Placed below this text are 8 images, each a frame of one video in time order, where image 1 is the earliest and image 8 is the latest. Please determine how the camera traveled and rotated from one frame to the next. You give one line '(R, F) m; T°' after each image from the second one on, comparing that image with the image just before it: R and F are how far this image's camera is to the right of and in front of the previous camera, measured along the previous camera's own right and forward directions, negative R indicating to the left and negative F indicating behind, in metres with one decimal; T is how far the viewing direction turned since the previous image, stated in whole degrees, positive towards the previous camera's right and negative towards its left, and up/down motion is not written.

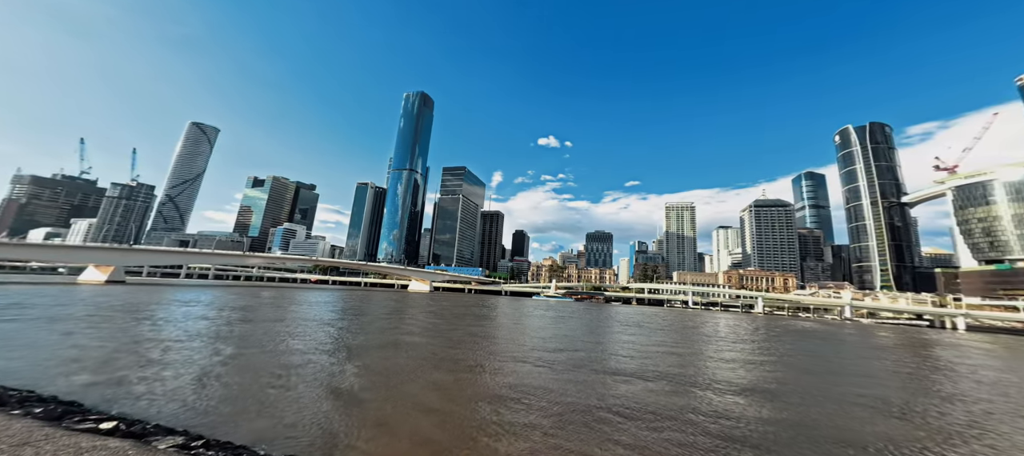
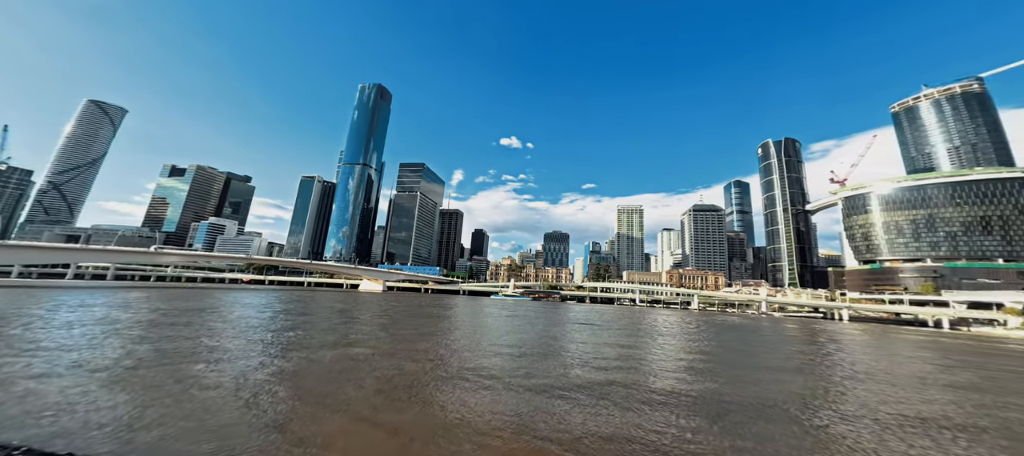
(+0.3, -0.4) m; +7°
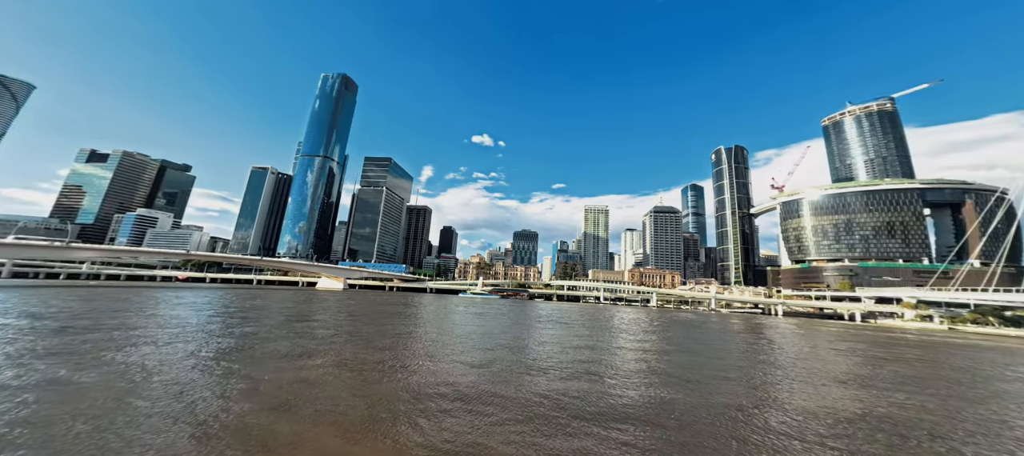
(+0.3, -0.2) m; +5°
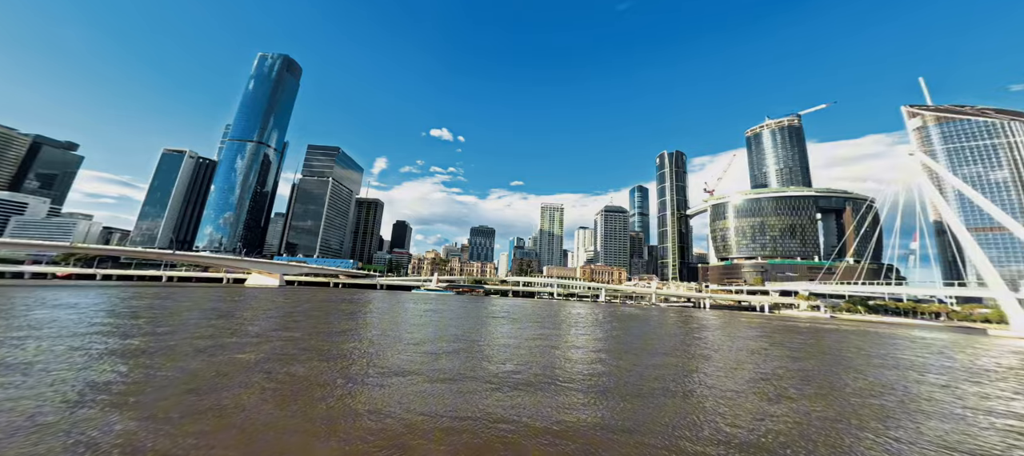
(+0.4, -0.1) m; +7°
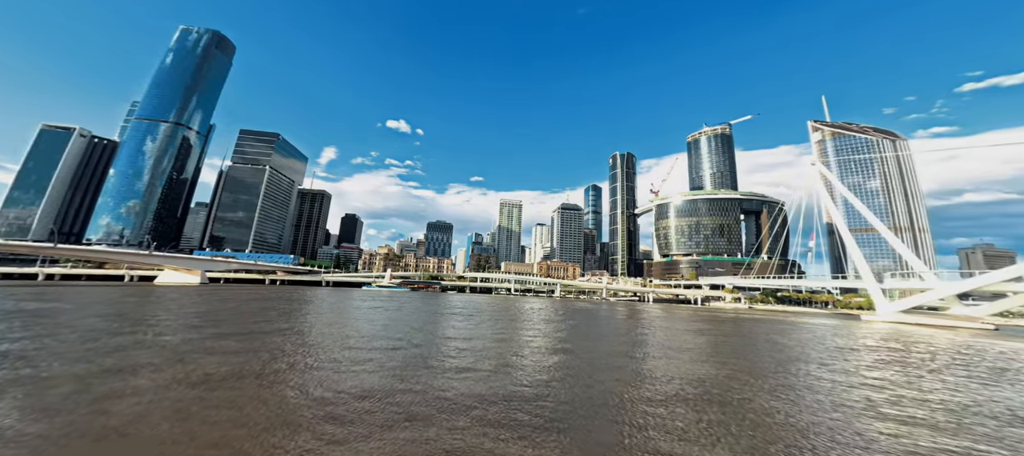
(+0.4, +0.1) m; +7°
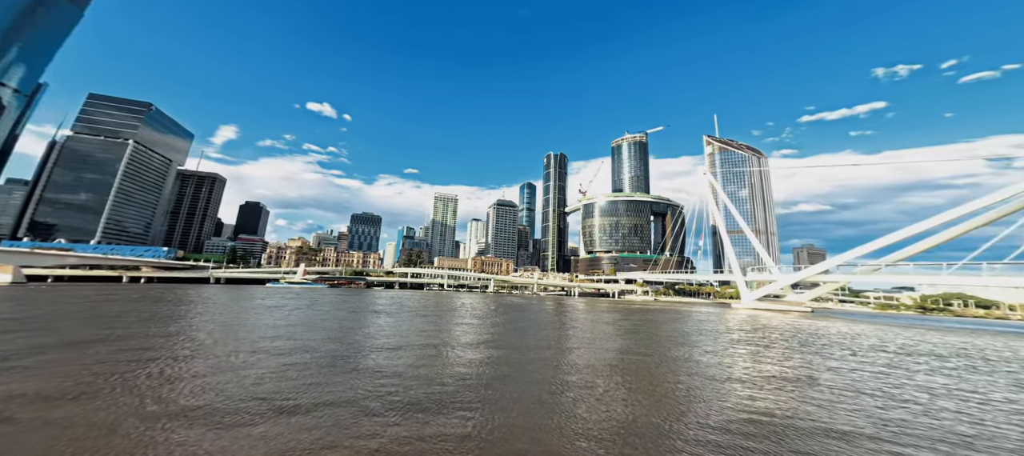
(+0.2, +0.7) m; +11°
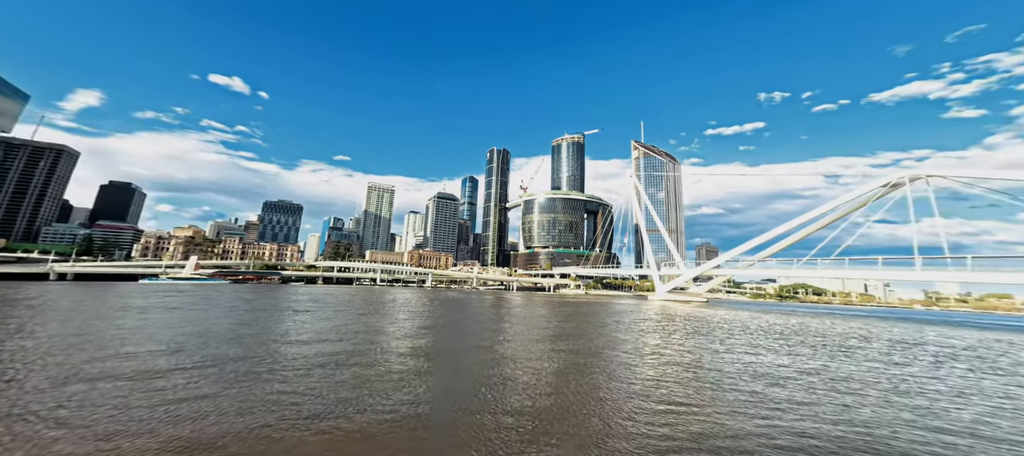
(+0.2, +0.7) m; +10°
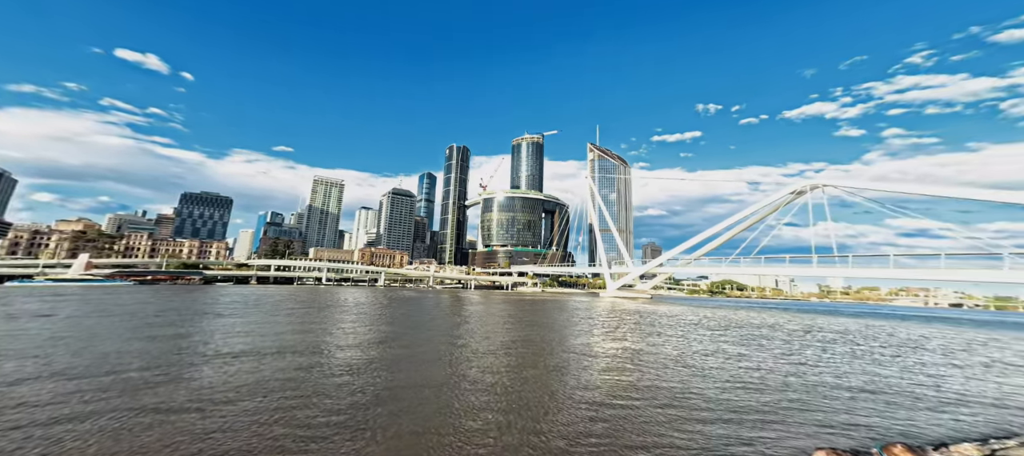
(+0.2, +0.5) m; +7°
